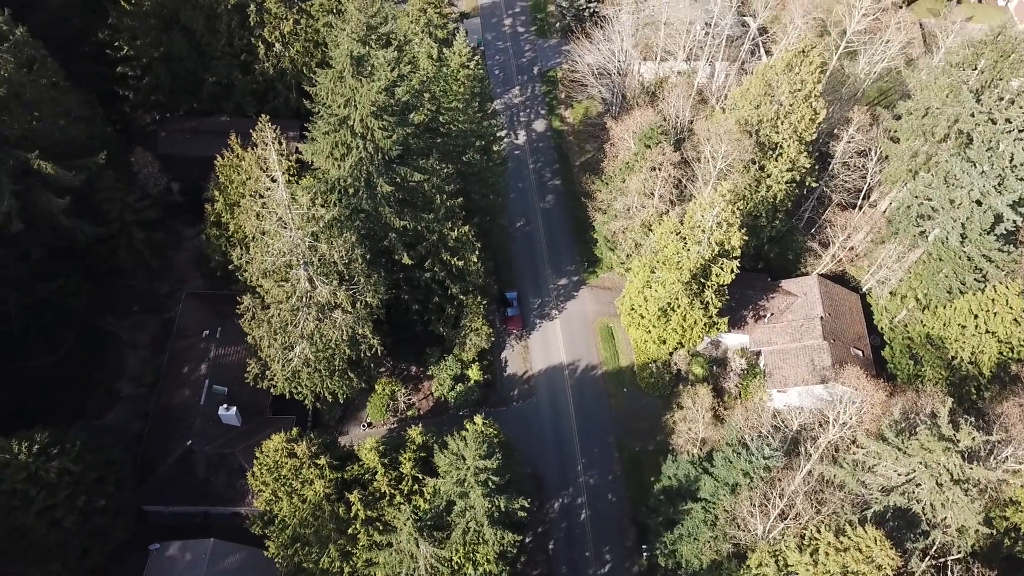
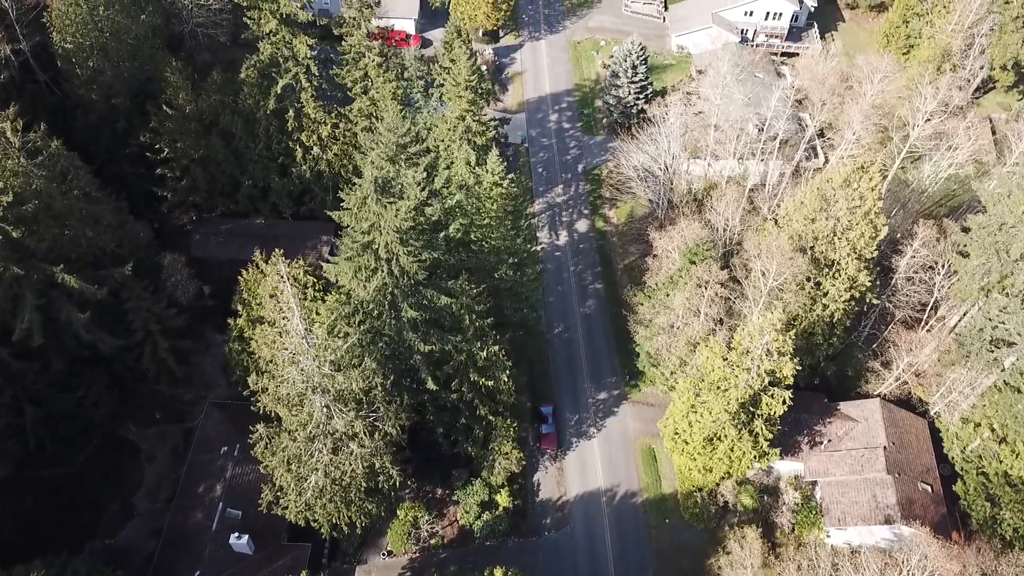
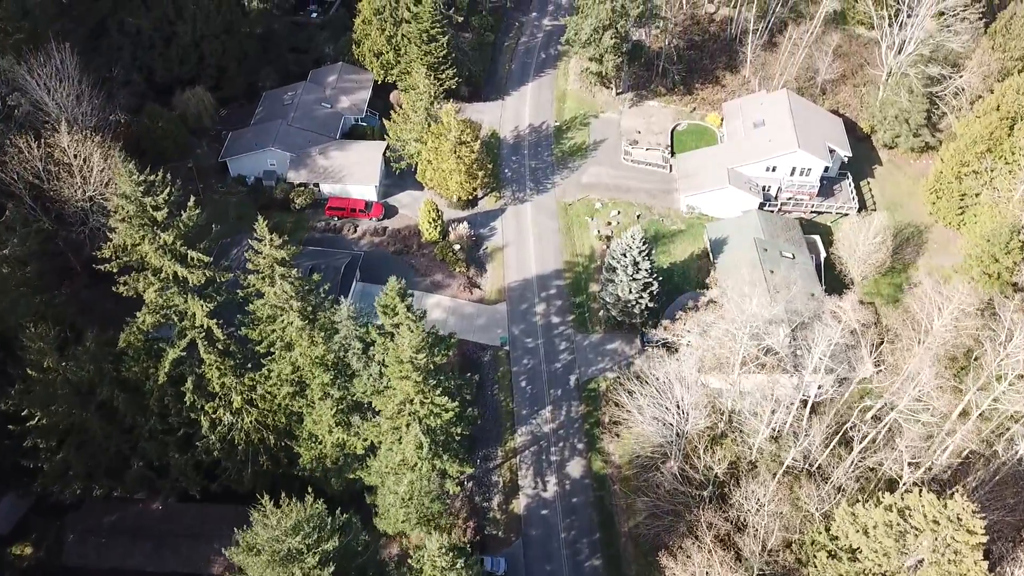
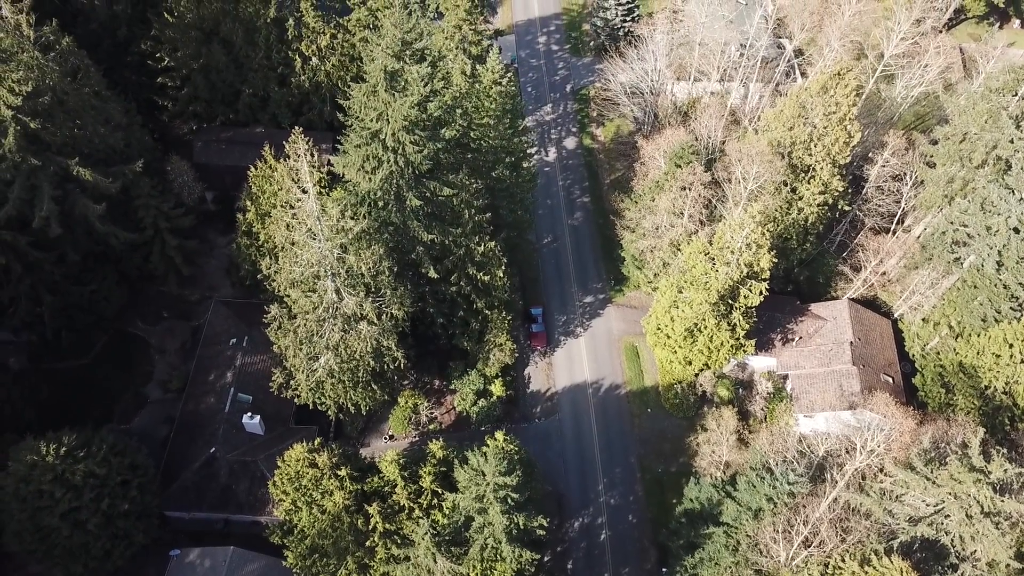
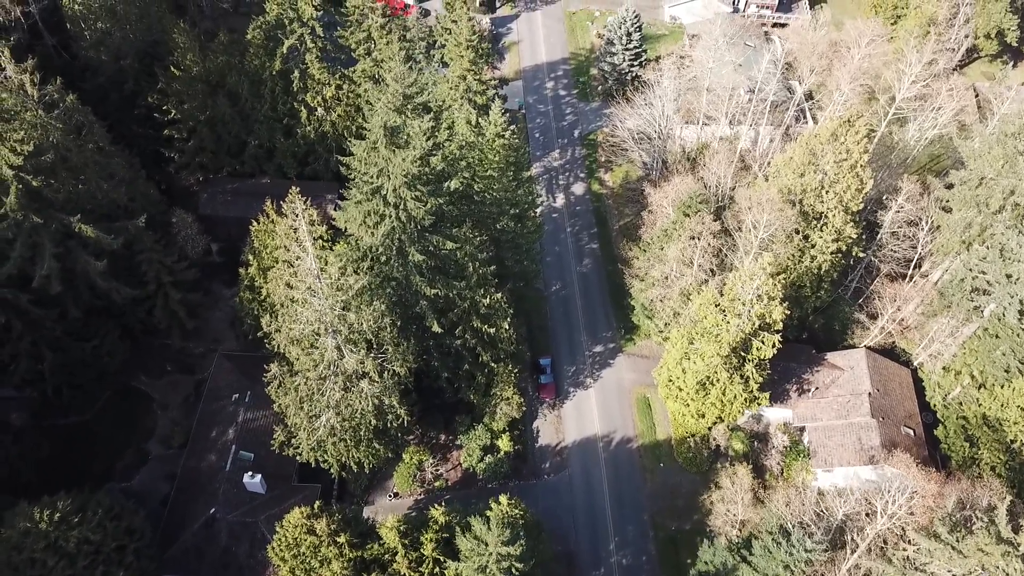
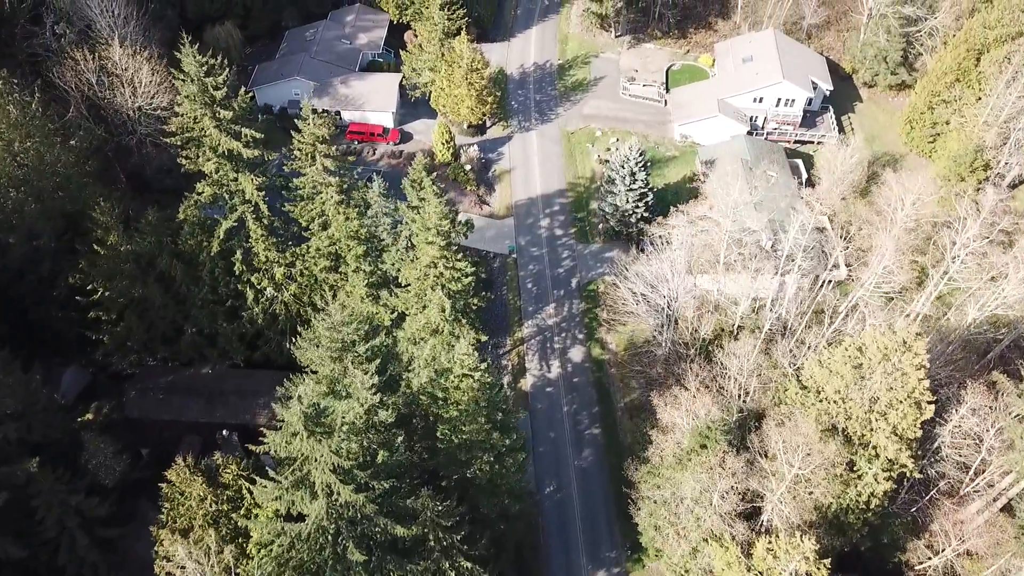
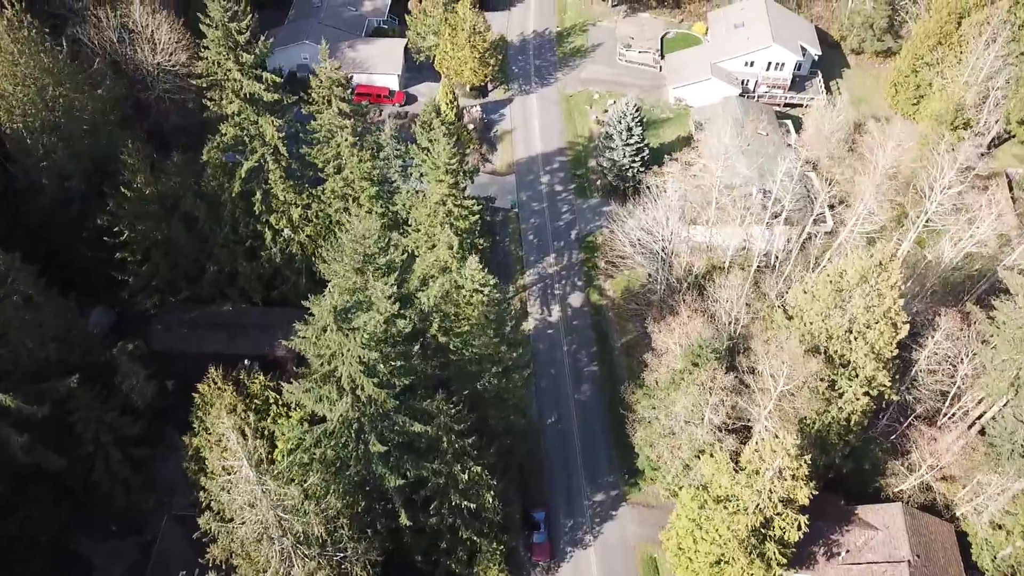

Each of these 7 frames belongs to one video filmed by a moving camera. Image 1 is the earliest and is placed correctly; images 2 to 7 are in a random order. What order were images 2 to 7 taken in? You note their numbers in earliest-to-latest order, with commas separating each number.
4, 5, 2, 7, 6, 3
